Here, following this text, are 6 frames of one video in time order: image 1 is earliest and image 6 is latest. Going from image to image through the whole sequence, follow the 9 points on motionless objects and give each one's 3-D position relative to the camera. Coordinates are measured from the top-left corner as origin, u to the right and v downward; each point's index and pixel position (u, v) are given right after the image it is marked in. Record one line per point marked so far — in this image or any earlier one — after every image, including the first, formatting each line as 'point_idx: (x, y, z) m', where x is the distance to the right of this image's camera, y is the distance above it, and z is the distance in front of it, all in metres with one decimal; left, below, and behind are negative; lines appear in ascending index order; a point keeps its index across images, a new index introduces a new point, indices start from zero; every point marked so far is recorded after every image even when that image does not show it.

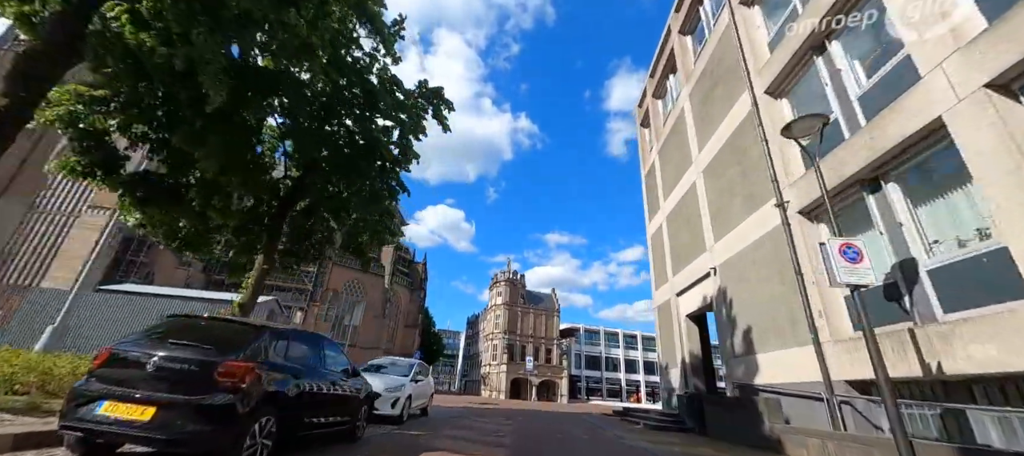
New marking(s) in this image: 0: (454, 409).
0: (-1.8, -5.7, +12.3) m
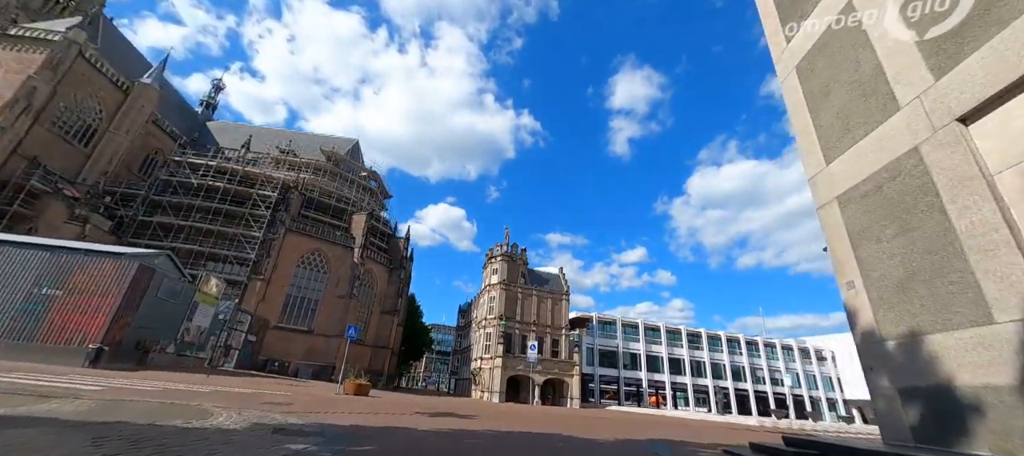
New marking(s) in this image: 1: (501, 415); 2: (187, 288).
0: (-2.1, -2.2, +4.0) m
1: (-0.3, -6.1, +12.9) m
2: (-16.2, -2.9, +19.6) m
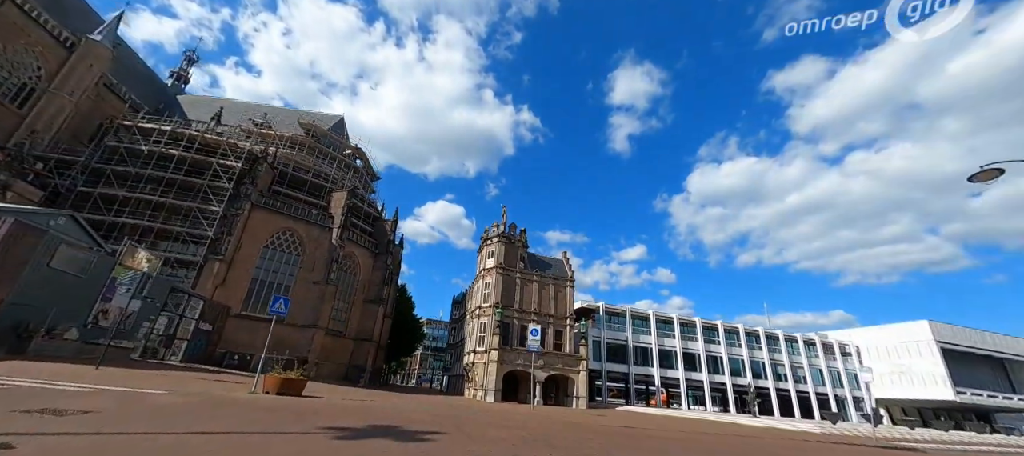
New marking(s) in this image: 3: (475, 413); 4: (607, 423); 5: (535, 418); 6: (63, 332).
0: (-2.2, -0.5, 0.0) m
1: (-0.5, -4.4, +9.0) m
2: (-16.3, -1.2, +15.6) m
3: (-1.3, -6.5, +13.6) m
4: (+3.7, -7.5, +15.0) m
5: (+0.8, -6.8, +13.9) m
6: (-16.1, -3.7, +14.1) m
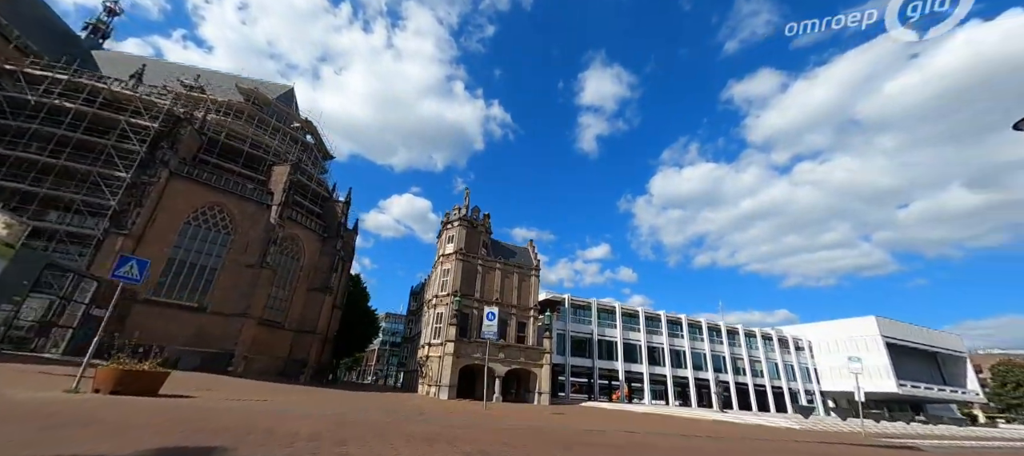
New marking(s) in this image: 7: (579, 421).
0: (-2.4, +0.5, -2.4) m
1: (-1.5, -3.4, +6.7) m
2: (-17.8, +0.3, +11.9) m
3: (-2.7, -5.4, +11.2) m
4: (+2.1, -6.5, +13.0) m
5: (-0.7, -5.7, +11.7) m
6: (-17.5, -2.2, +10.5) m
7: (+2.5, -7.3, +14.8) m
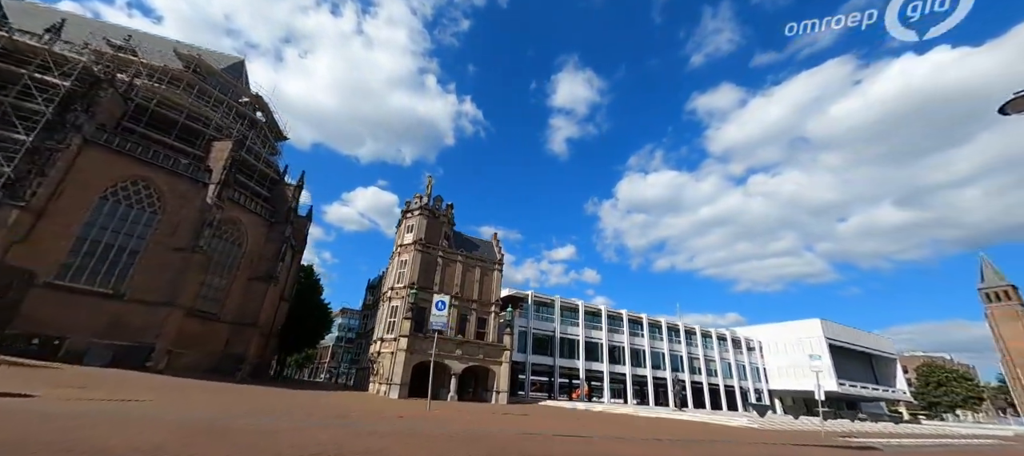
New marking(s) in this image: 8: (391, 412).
0: (-2.4, +1.0, -3.8) m
1: (-2.4, -2.8, +5.3) m
2: (-18.9, +1.5, +9.2) m
3: (-4.0, -4.7, +9.8) m
4: (+0.5, -6.0, +11.9) m
5: (-2.0, -5.2, +10.4) m
6: (-18.5, -1.0, +7.8) m
7: (+0.8, -6.8, +13.7) m
8: (-4.0, -5.9, +12.8) m
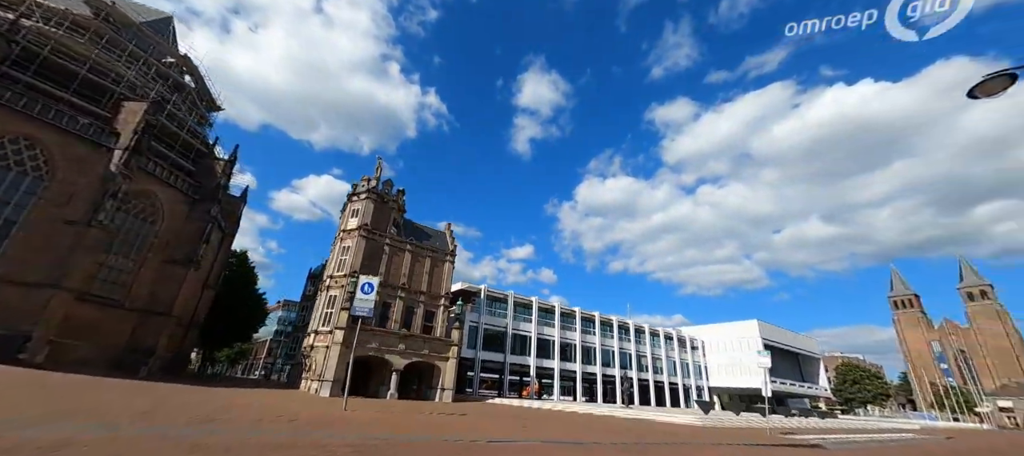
0: (-2.2, +1.6, -5.3) m
1: (-3.3, -2.2, +3.8) m
2: (-19.9, +2.9, +6.0) m
3: (-5.5, -3.9, +8.0) m
4: (-1.2, -5.4, +10.7) m
5: (-3.6, -4.5, +8.8) m
6: (-19.5, +0.3, +4.6) m
7: (-1.1, -6.2, +12.5) m
8: (-5.8, -5.1, +11.0) m
